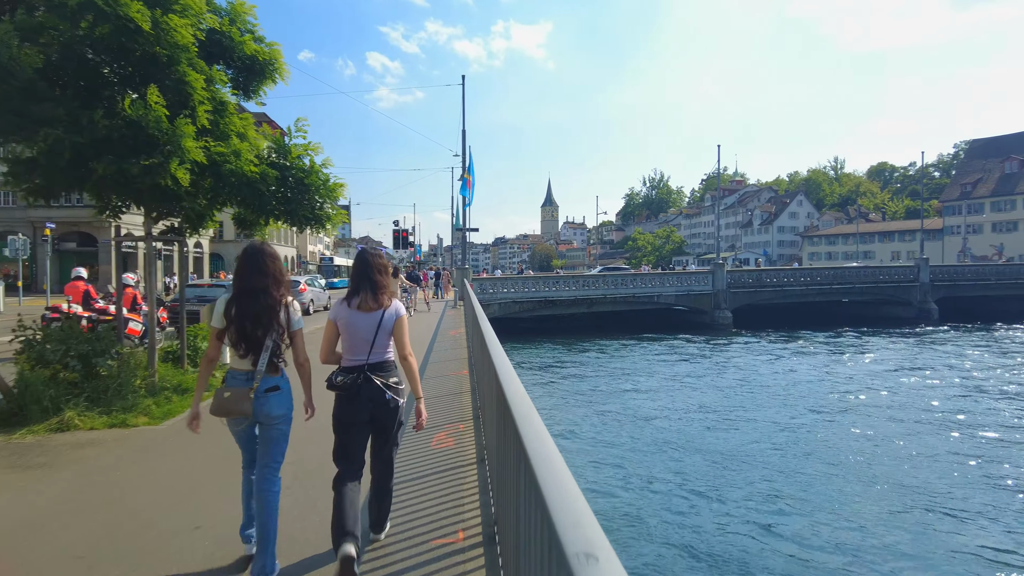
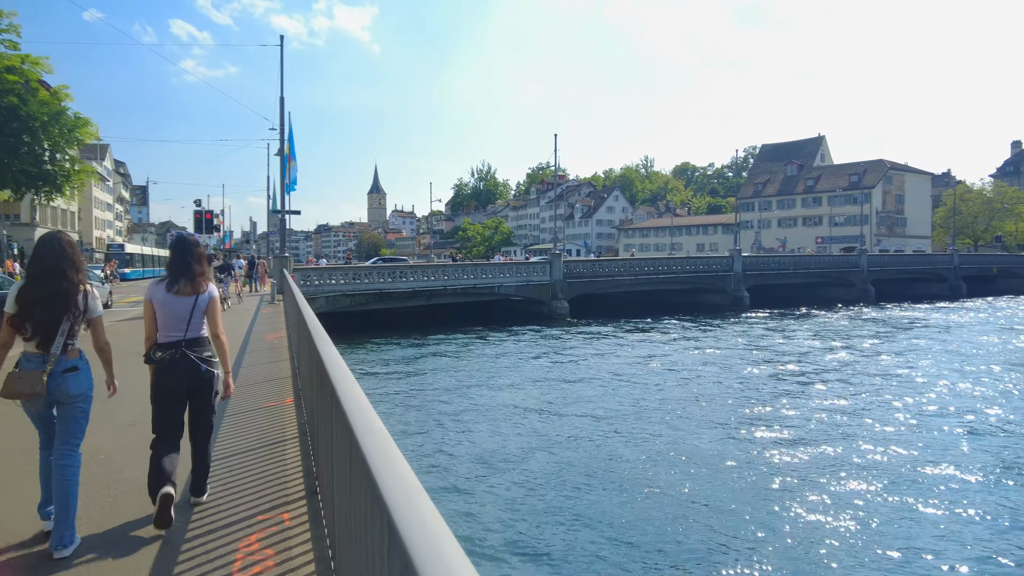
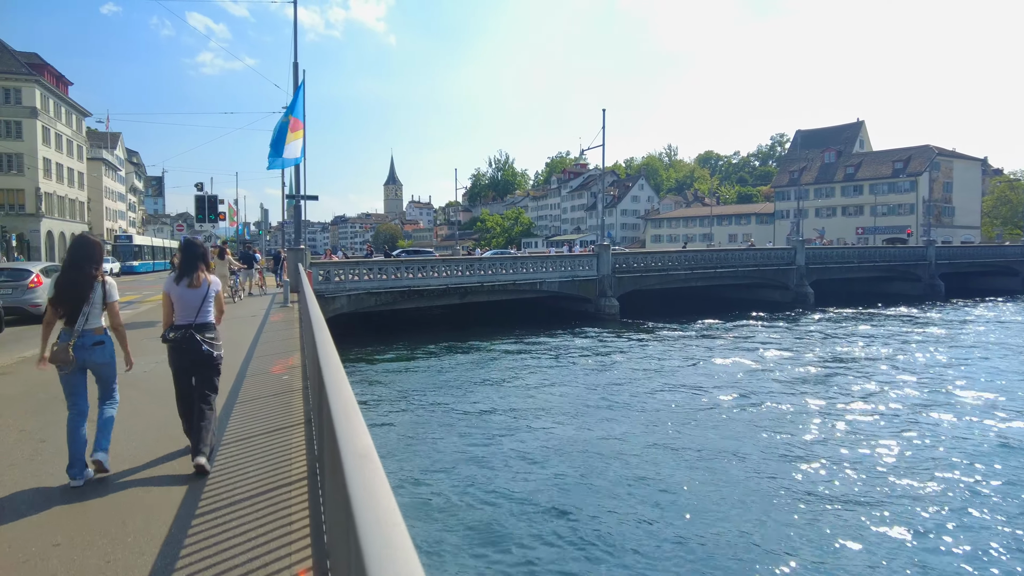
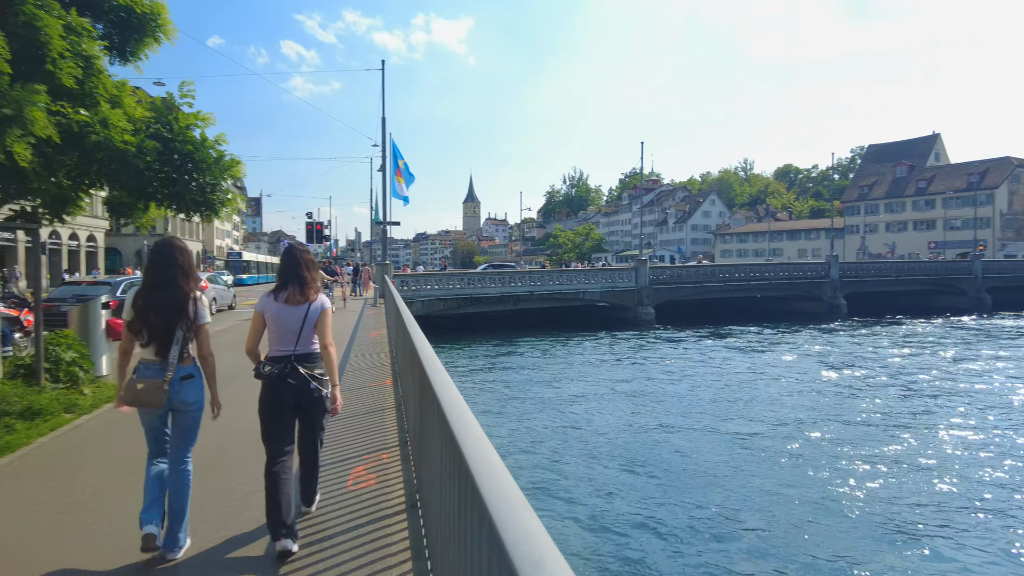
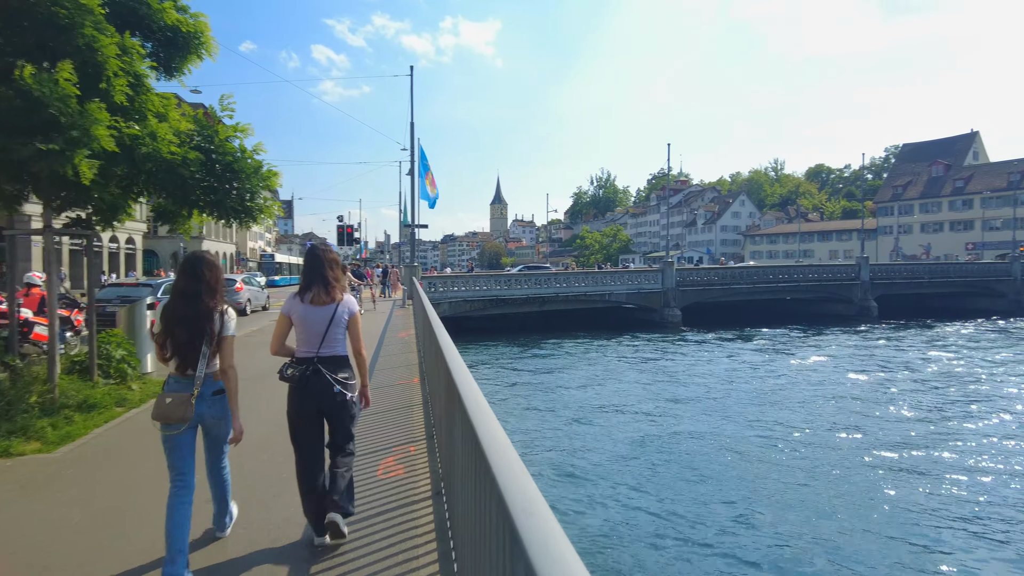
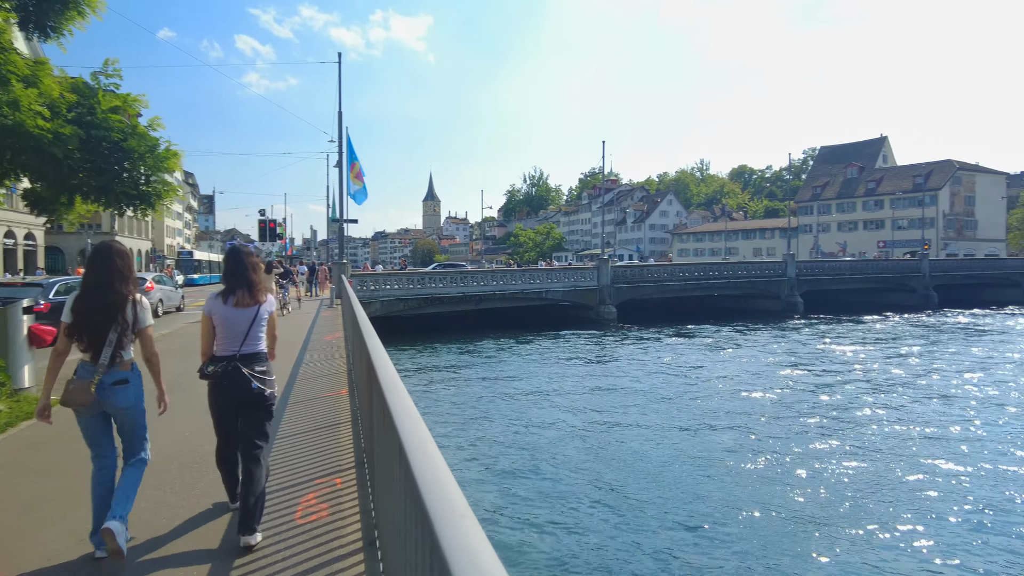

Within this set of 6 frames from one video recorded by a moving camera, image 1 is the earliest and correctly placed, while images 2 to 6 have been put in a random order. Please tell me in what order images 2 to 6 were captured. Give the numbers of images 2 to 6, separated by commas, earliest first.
5, 4, 6, 2, 3
